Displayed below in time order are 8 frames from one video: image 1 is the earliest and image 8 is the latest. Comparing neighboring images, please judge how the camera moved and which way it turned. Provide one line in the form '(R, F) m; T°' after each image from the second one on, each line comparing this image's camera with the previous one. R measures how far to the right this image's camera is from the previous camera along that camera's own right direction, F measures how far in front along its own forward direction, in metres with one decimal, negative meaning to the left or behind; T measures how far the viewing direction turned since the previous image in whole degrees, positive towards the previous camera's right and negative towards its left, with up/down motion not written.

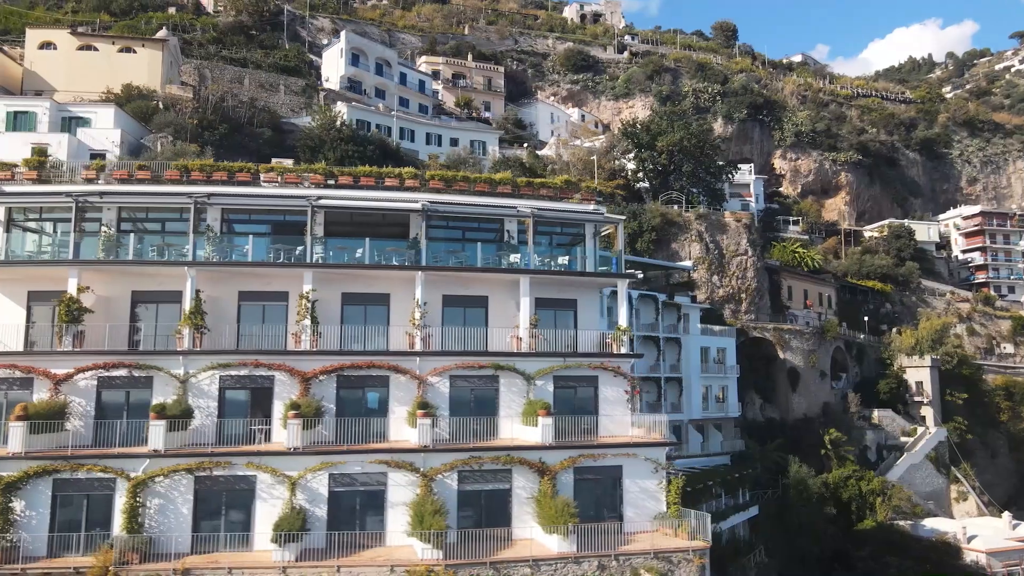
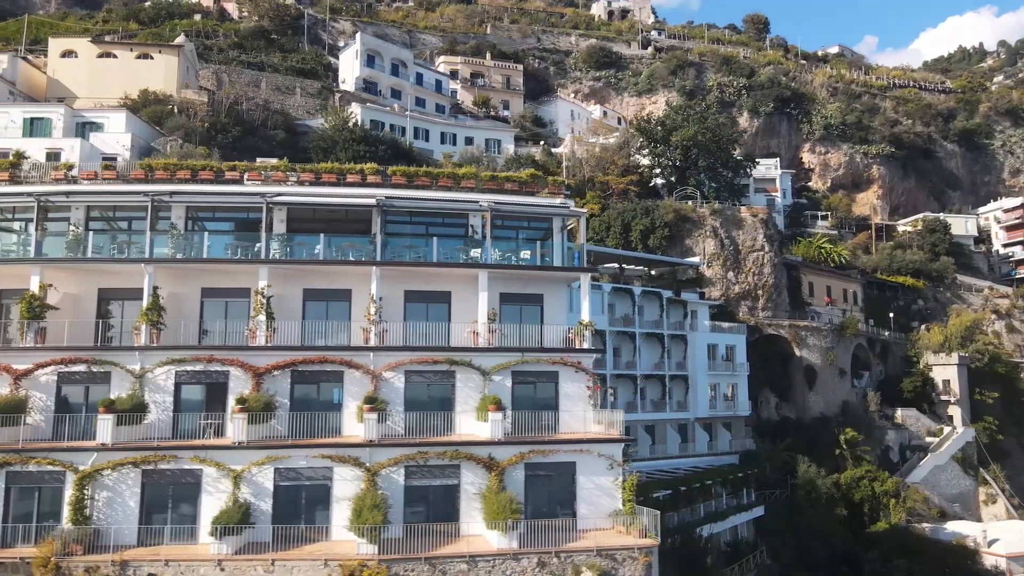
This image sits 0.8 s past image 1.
(+2.6, +0.2) m; -3°
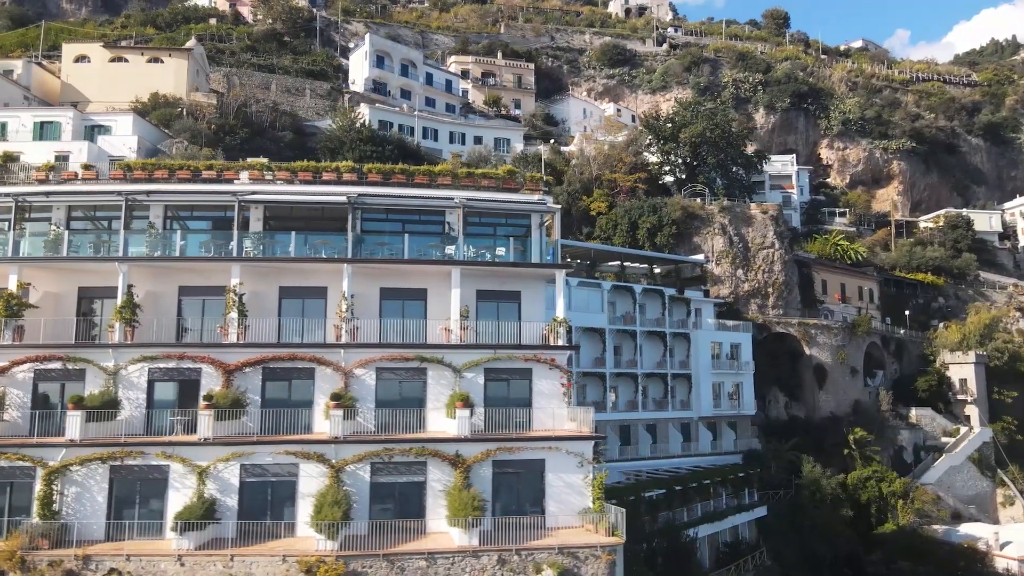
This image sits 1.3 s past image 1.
(+1.6, +0.1) m; -2°
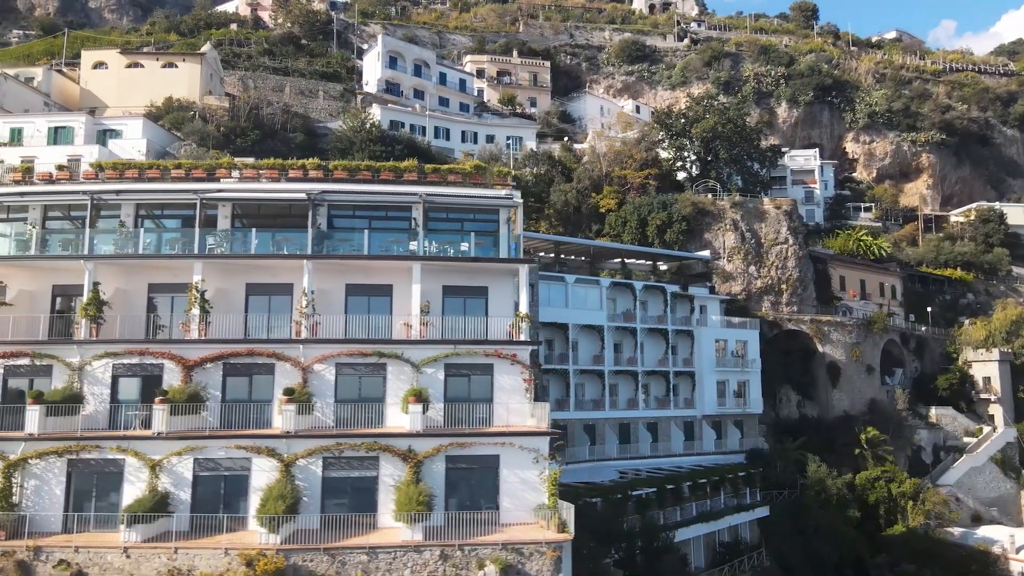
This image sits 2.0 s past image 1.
(+2.3, +0.2) m; -3°
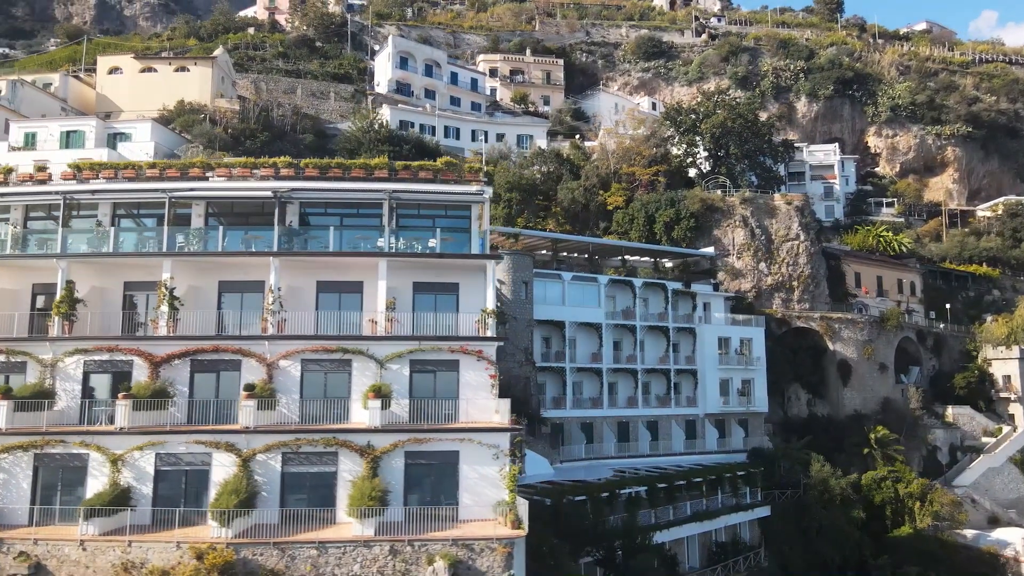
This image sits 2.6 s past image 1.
(+2.0, +0.1) m; -3°
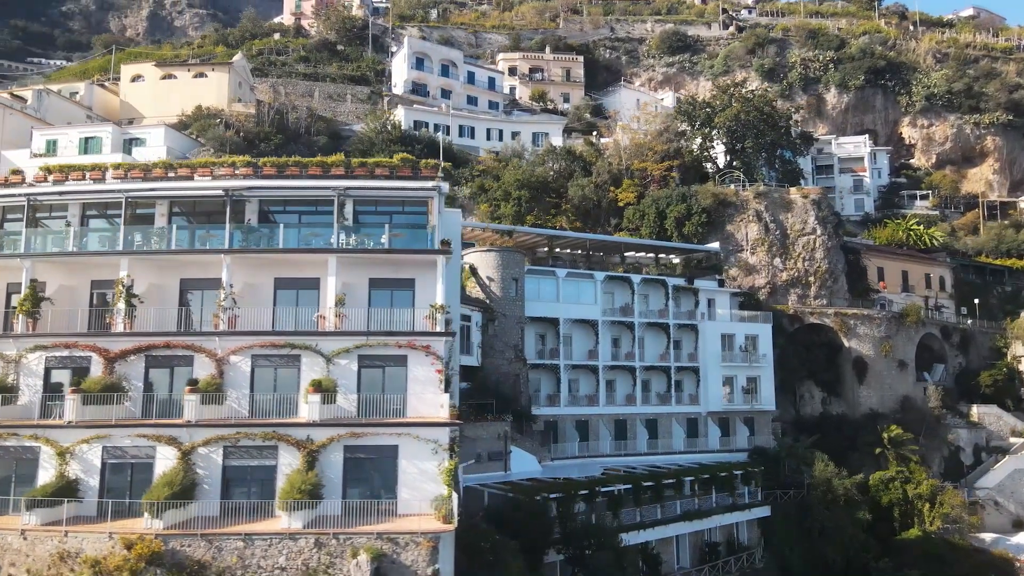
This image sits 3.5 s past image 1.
(+3.0, +0.2) m; -4°
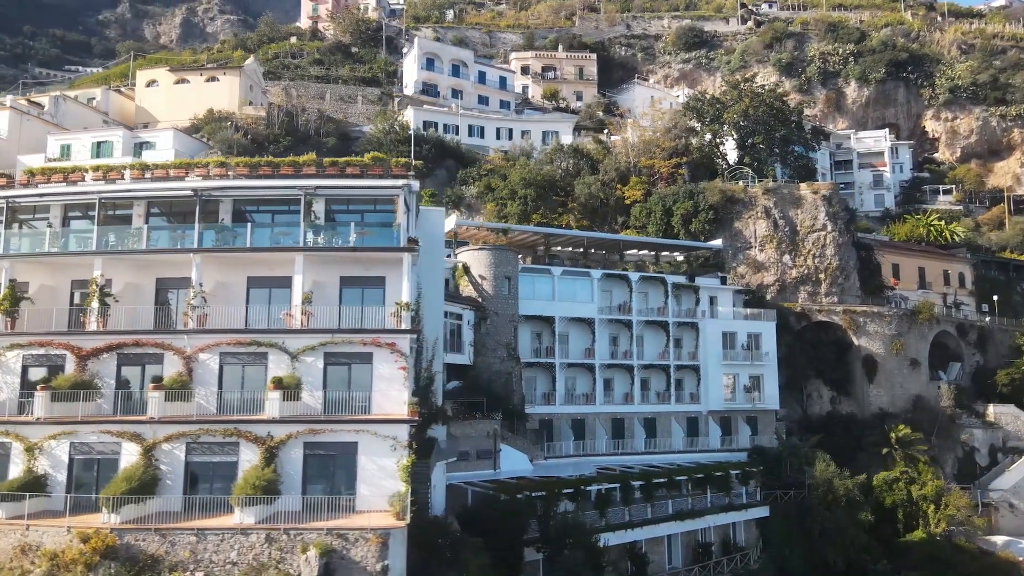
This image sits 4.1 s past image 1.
(+2.1, +0.1) m; -3°
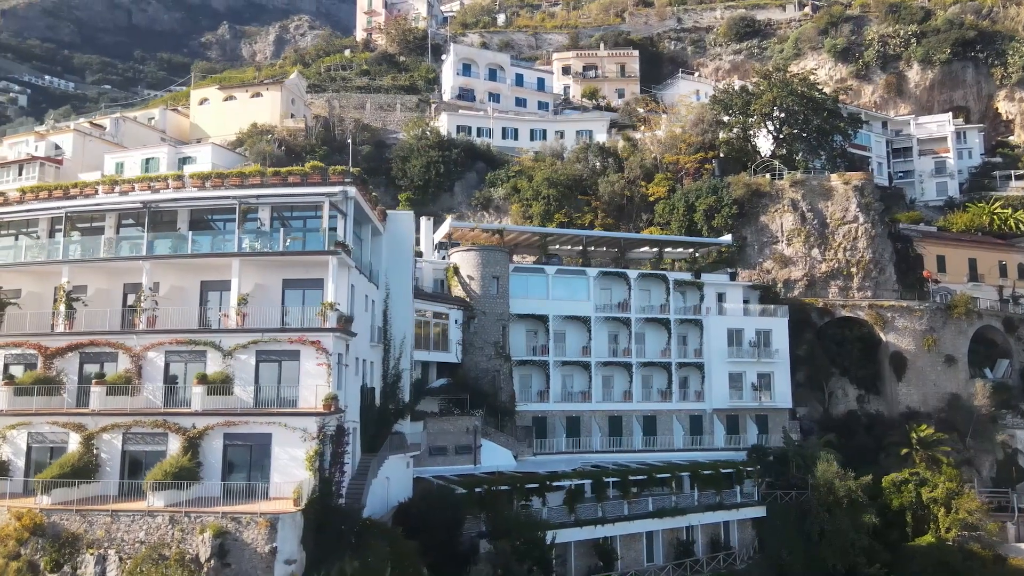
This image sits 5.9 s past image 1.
(+5.6, -0.3) m; -8°
